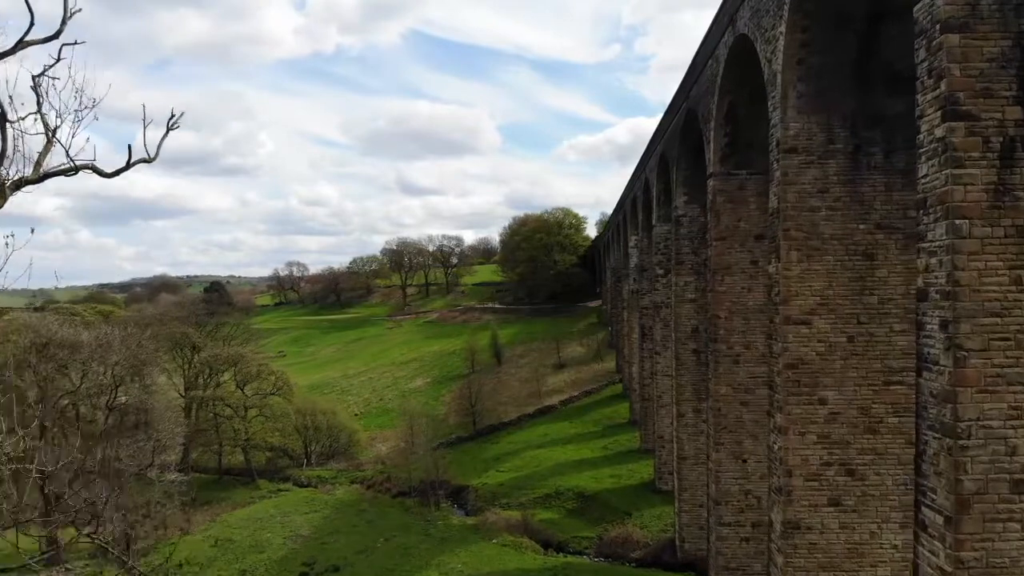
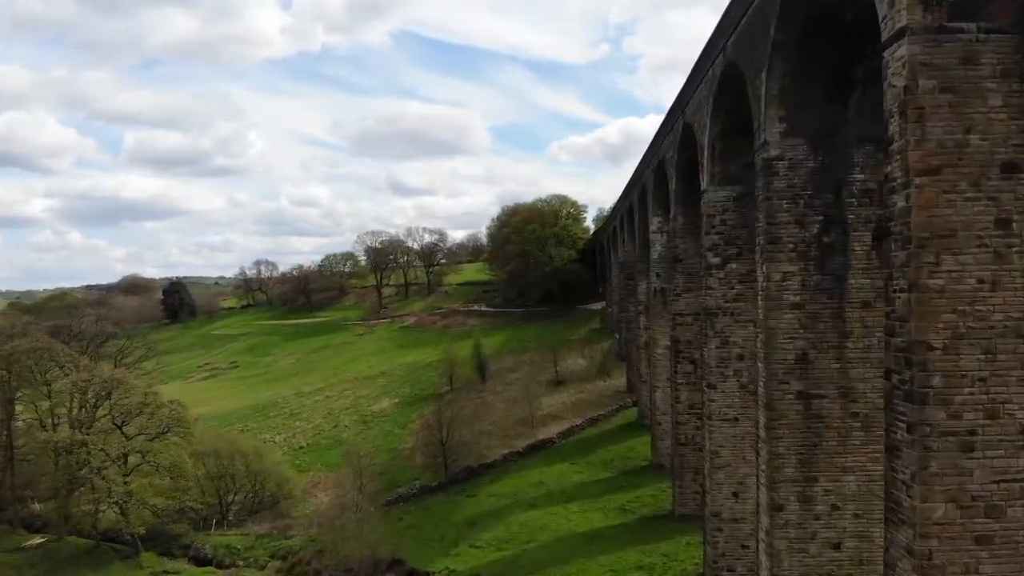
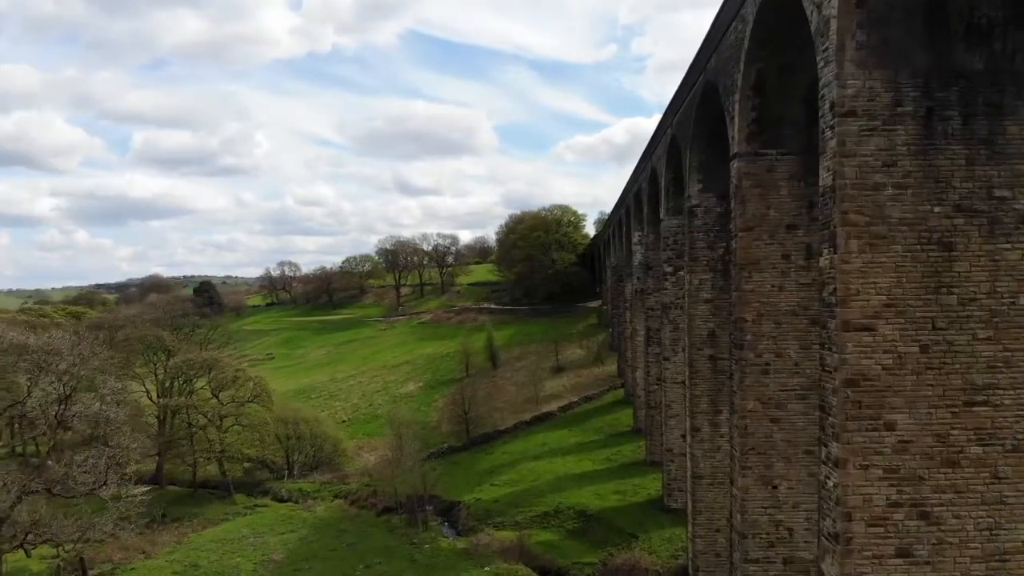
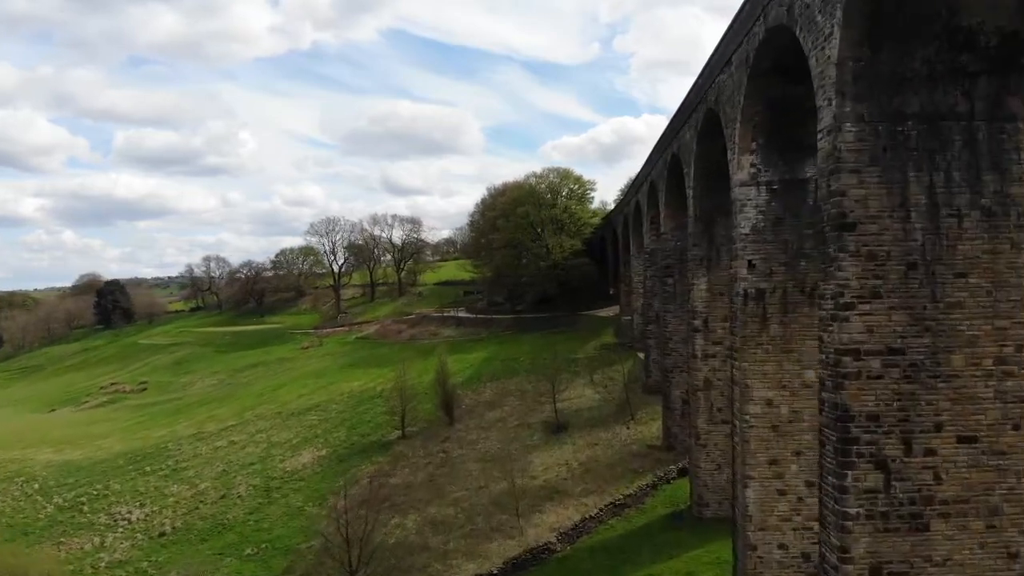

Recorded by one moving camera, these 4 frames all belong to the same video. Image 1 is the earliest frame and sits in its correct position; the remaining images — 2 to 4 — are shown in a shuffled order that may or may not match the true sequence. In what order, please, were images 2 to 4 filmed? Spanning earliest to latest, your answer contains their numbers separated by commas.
3, 2, 4
